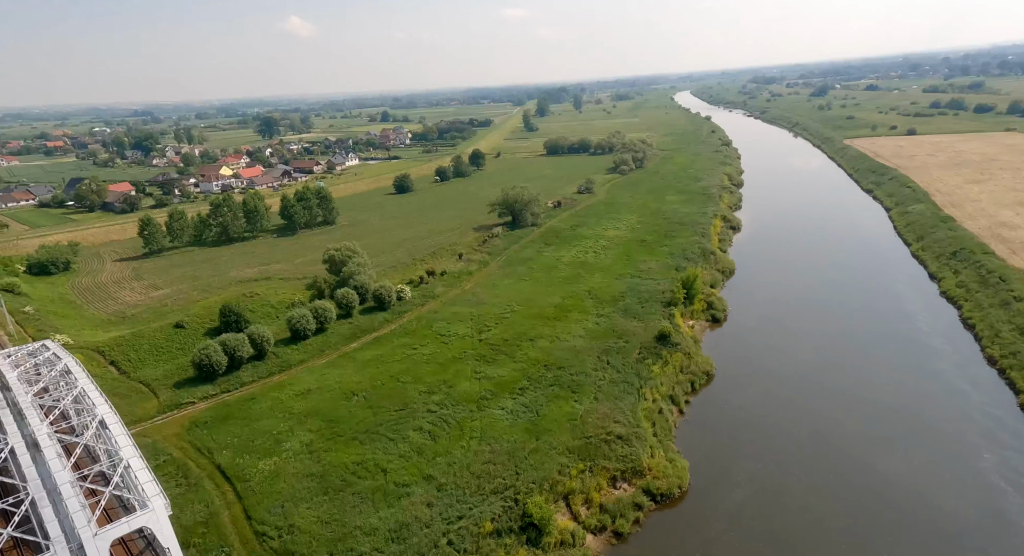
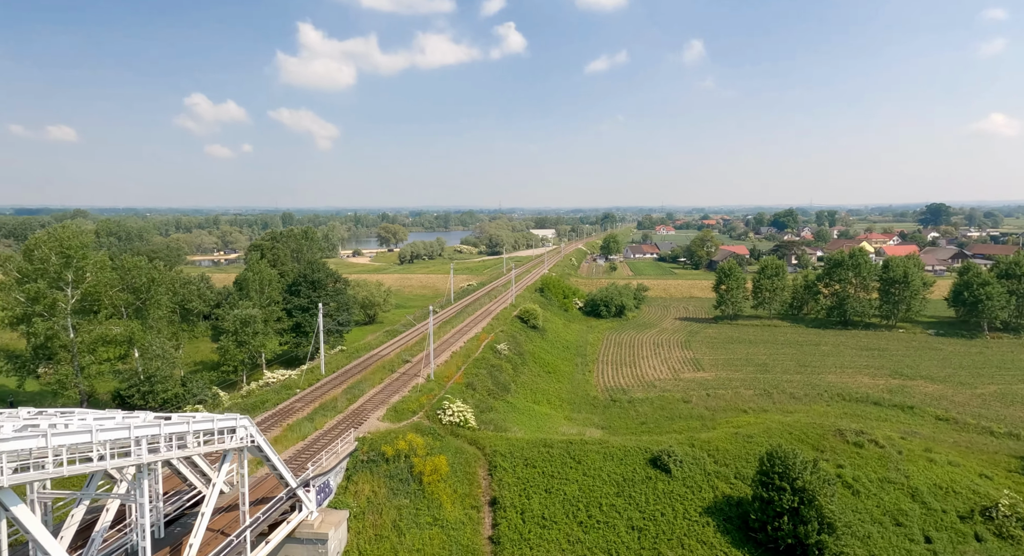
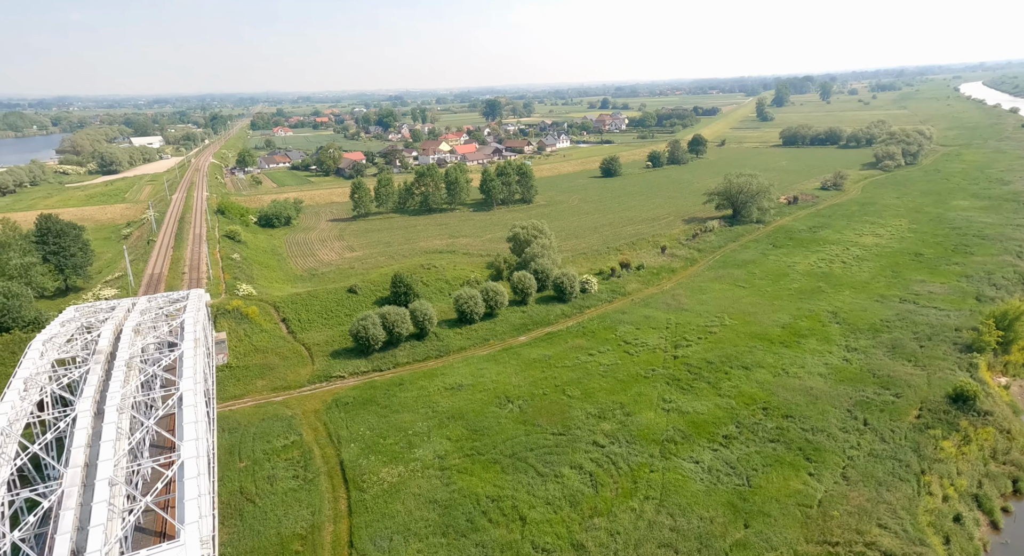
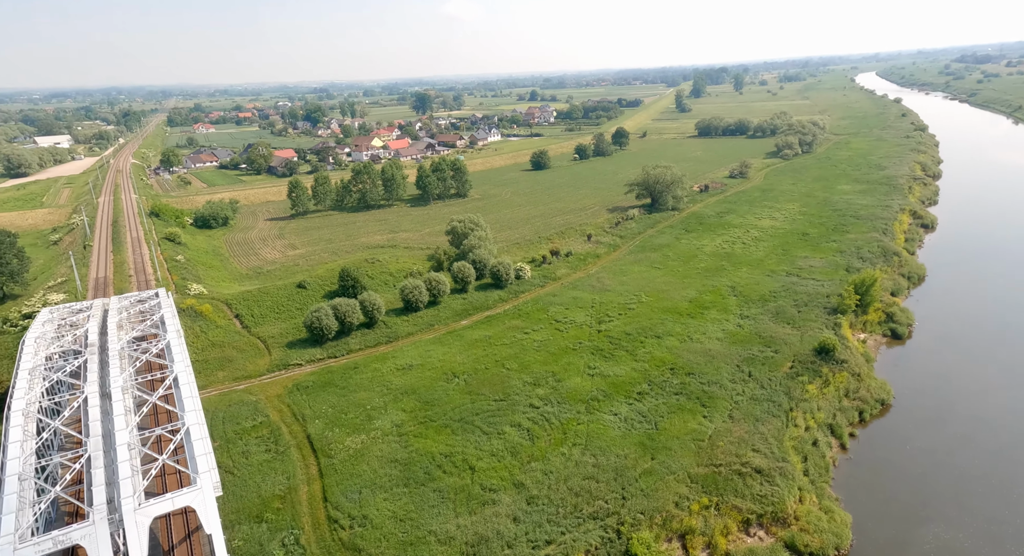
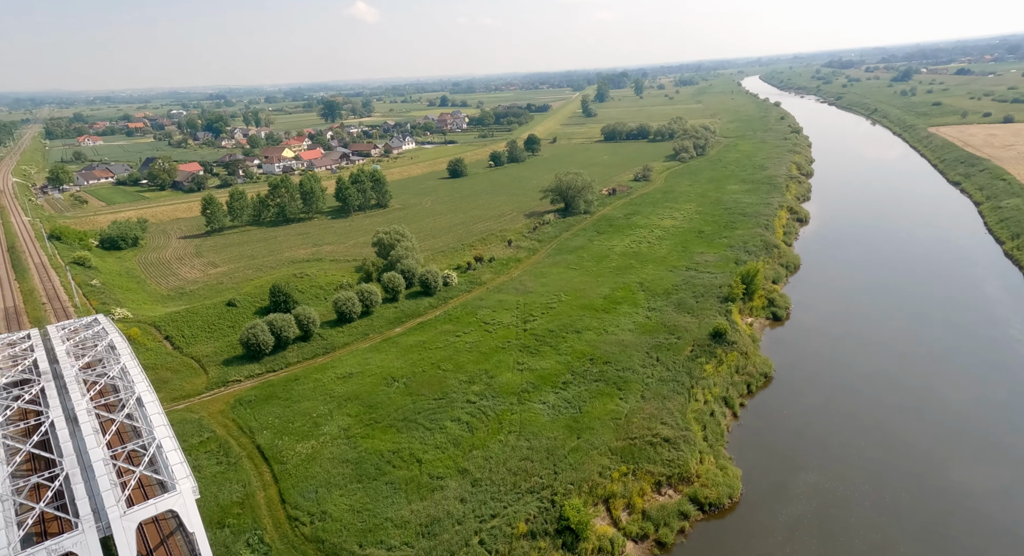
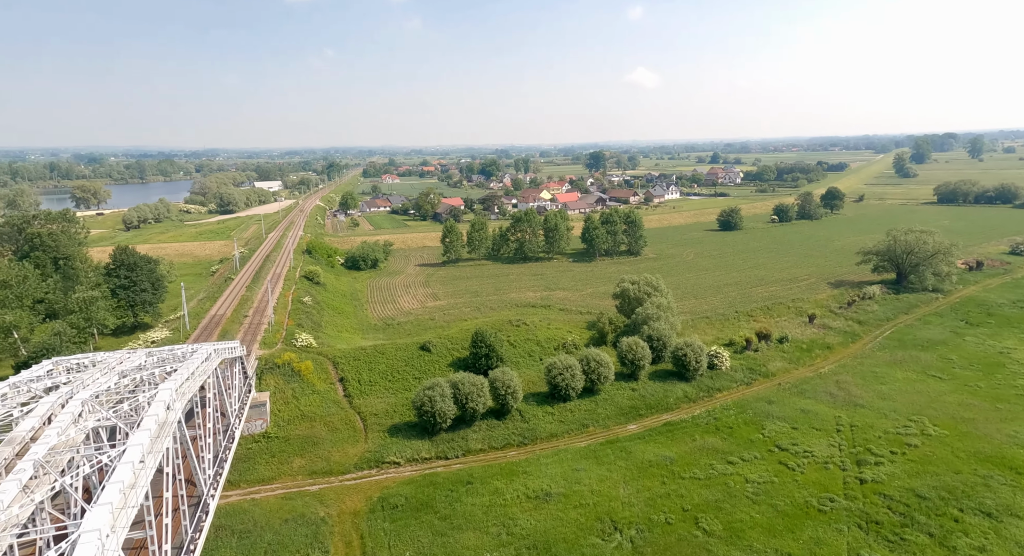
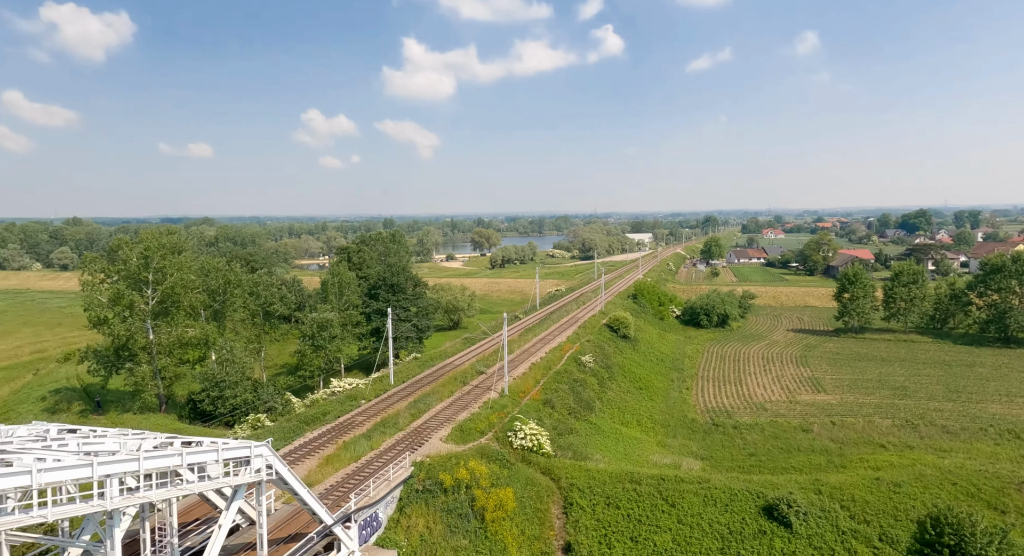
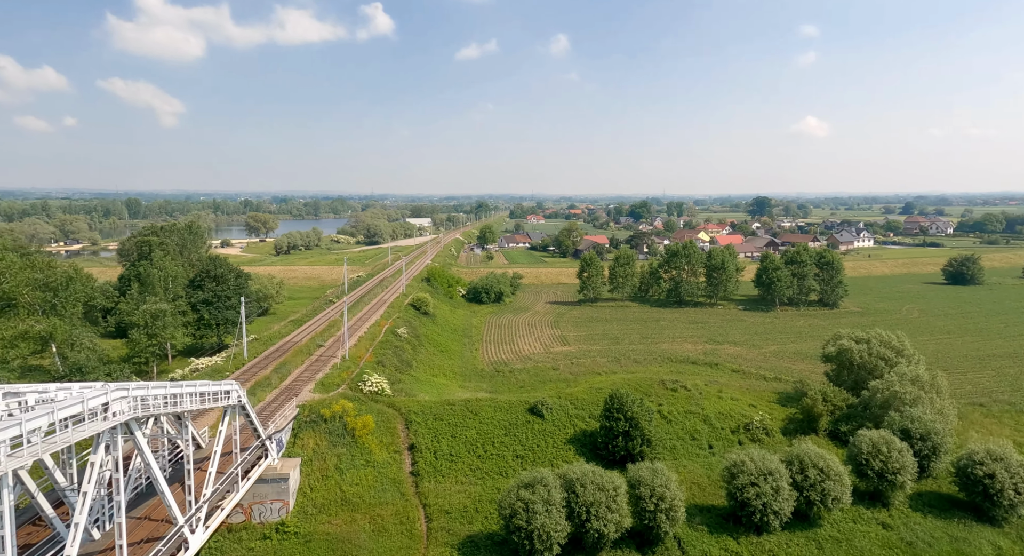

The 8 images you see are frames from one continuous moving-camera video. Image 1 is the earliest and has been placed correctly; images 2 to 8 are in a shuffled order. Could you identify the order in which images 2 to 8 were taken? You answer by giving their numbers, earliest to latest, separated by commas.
5, 4, 3, 6, 8, 2, 7
